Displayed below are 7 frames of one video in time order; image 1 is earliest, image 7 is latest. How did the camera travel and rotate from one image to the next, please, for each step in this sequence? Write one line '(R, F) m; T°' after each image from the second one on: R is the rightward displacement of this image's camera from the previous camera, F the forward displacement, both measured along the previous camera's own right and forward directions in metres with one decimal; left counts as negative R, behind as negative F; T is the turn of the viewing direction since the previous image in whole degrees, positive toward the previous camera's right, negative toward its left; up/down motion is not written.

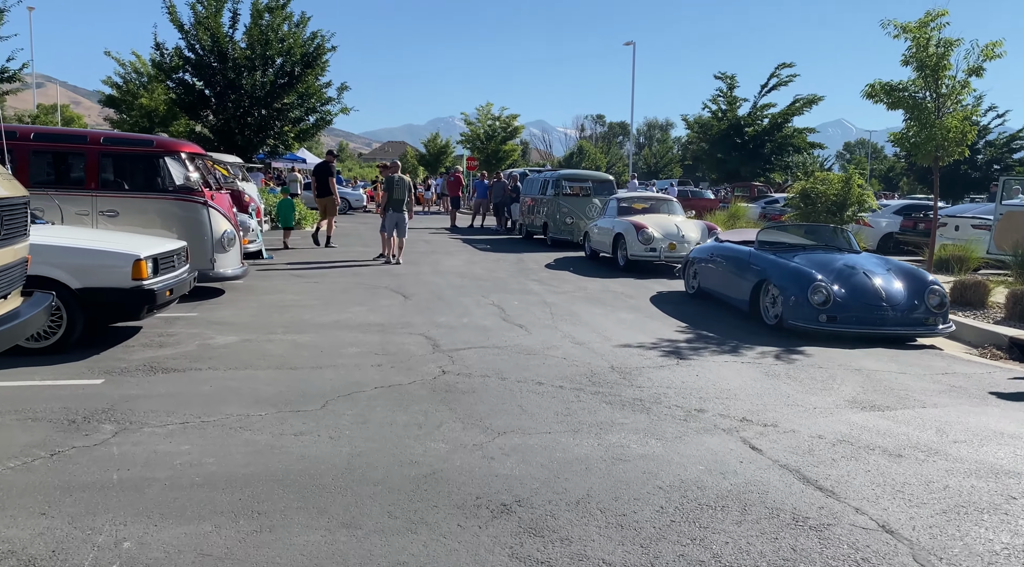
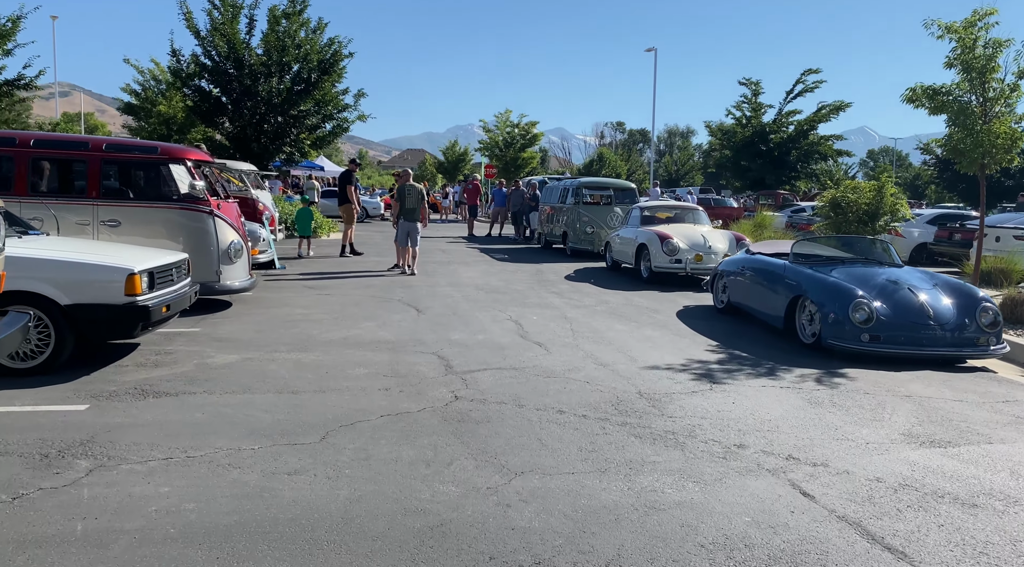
(0.0, +0.5) m; -1°
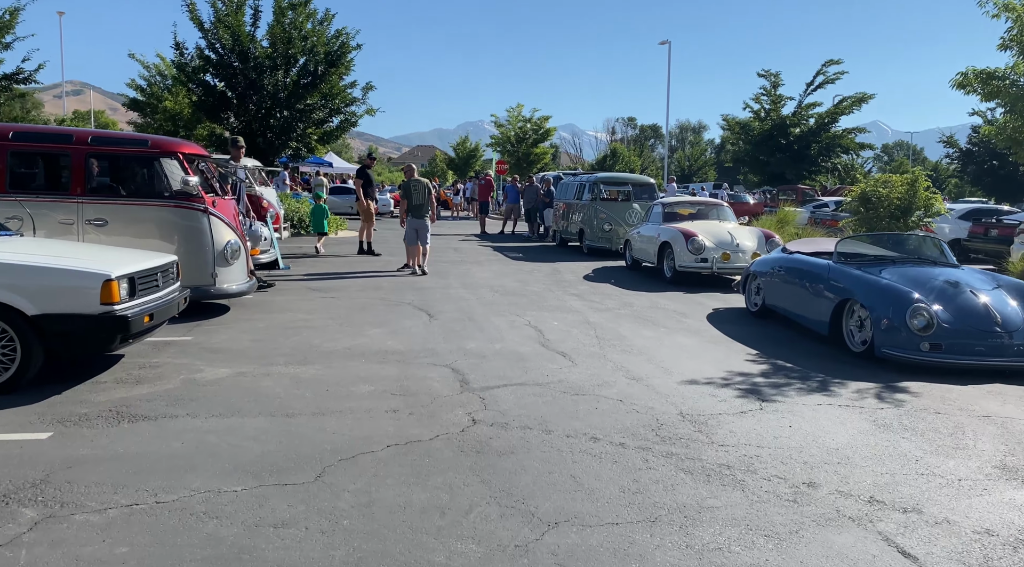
(-0.1, +0.7) m; -1°
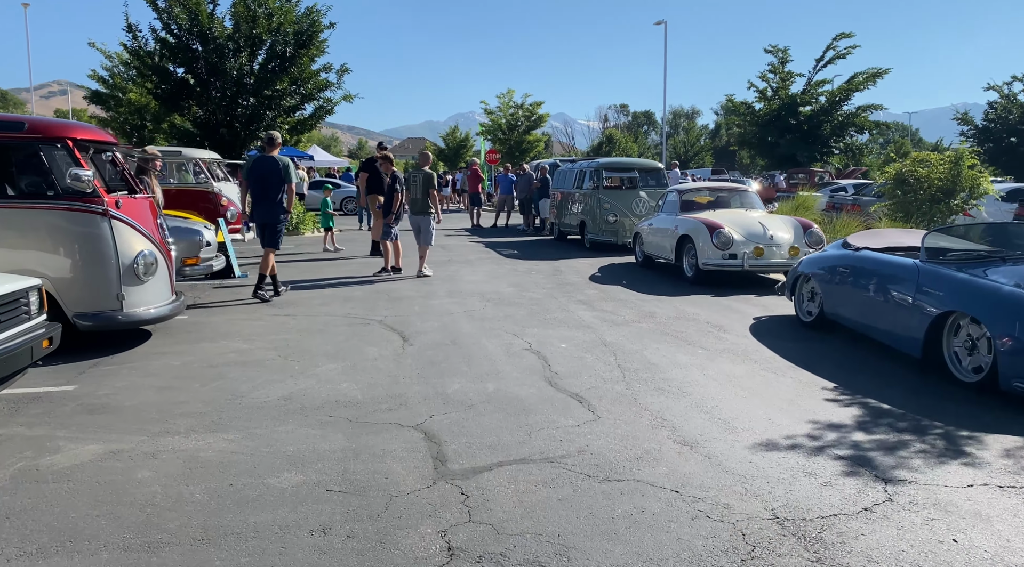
(0.0, +1.8) m; 0°
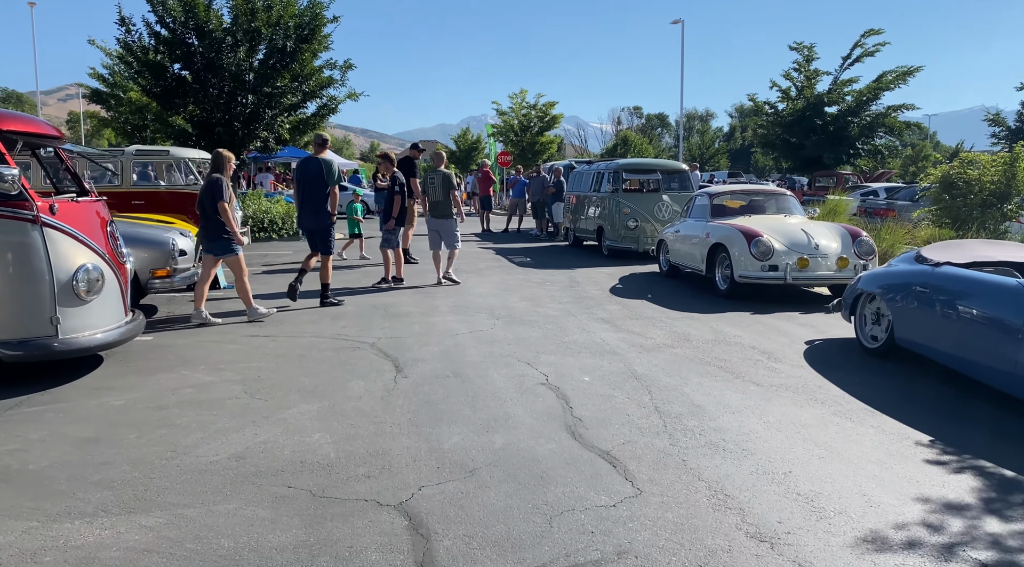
(0.0, +1.1) m; -1°
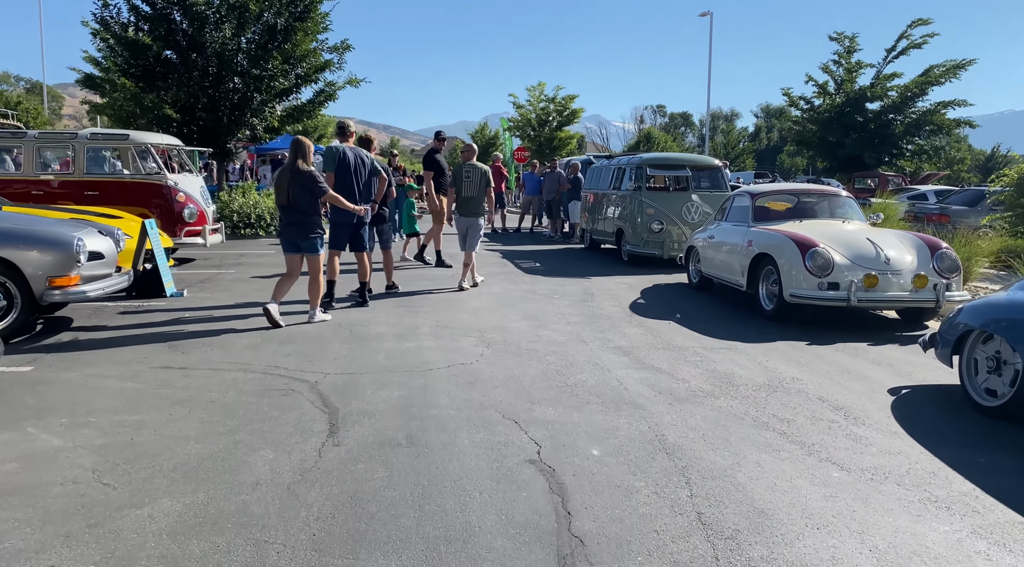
(+0.2, +1.6) m; -1°
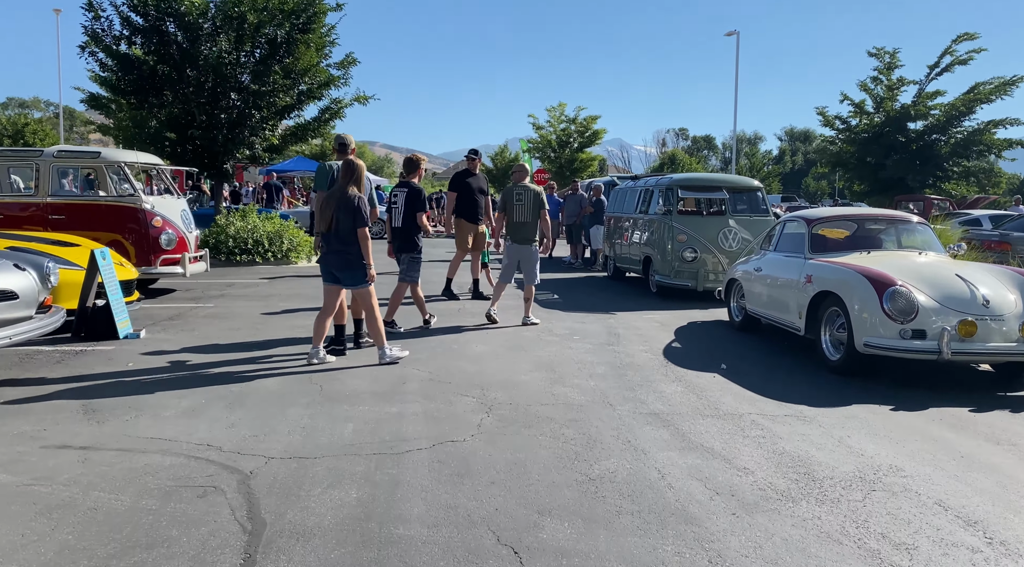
(+0.1, +1.3) m; -2°
